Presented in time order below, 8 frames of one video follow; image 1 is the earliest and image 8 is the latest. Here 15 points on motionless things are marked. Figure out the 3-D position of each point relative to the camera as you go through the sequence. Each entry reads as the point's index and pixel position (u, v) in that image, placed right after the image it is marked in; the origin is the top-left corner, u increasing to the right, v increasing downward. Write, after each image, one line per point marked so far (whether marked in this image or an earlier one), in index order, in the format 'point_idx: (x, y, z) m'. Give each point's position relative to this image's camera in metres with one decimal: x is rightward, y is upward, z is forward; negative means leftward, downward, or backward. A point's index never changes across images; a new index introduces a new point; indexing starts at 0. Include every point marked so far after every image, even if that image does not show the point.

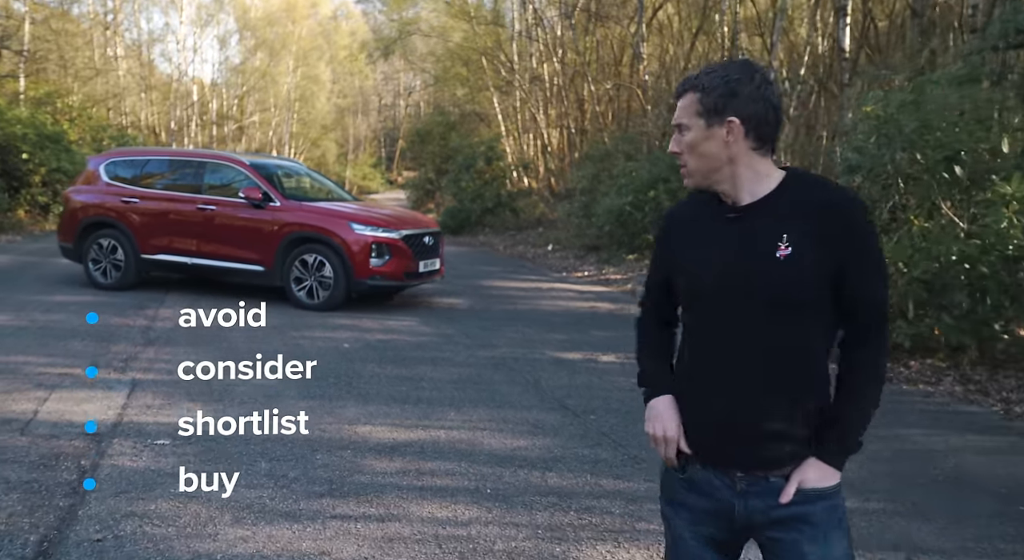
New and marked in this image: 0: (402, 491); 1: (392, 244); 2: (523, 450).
0: (-0.6, -1.1, +4.6) m
1: (-1.4, +0.4, +10.1) m
2: (+0.1, -1.0, +5.3) m
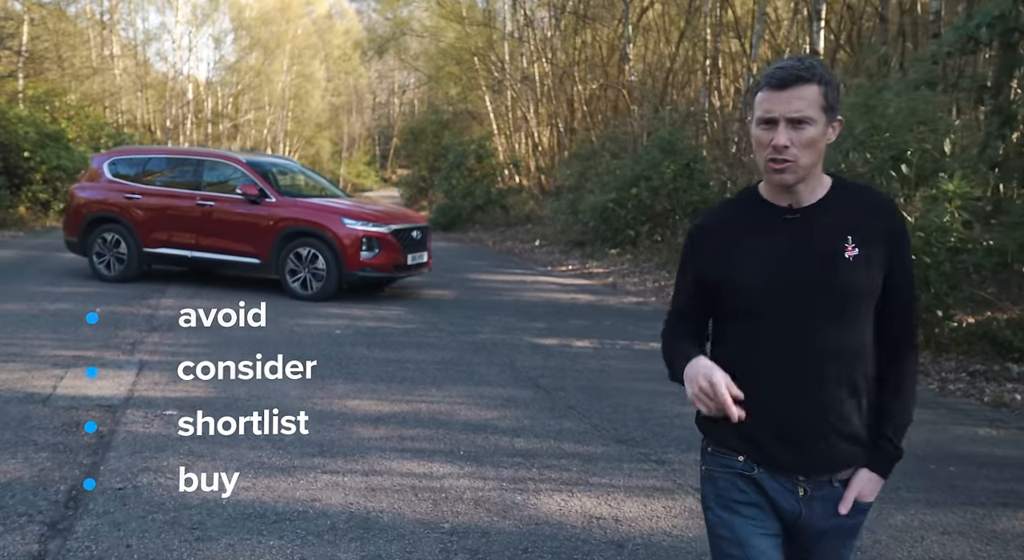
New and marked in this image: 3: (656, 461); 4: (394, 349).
0: (-0.8, -1.0, +5.2) m
1: (-1.6, +0.5, +10.7) m
2: (-0.1, -0.9, +5.9) m
3: (+0.8, -1.0, +5.1) m
4: (-1.1, -0.6, +8.1) m
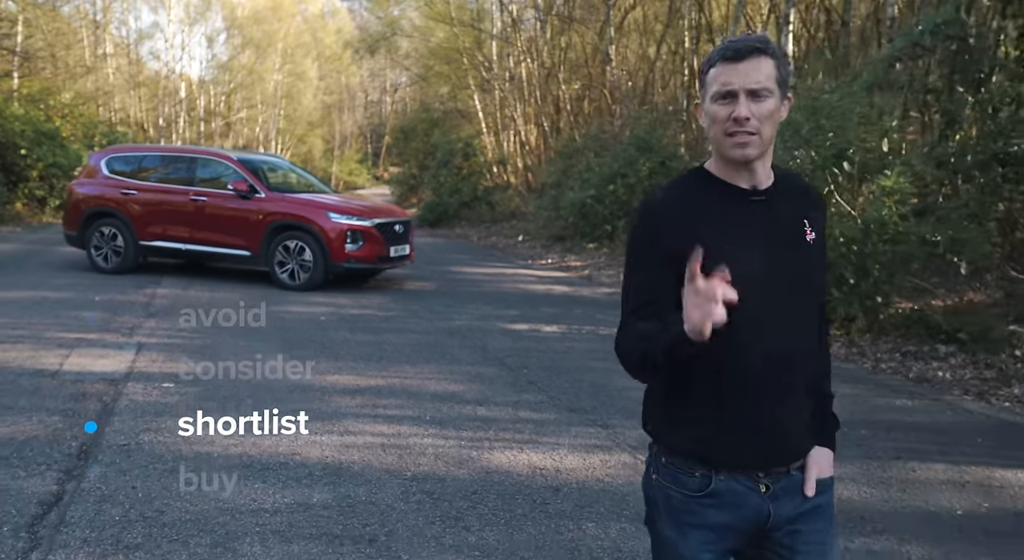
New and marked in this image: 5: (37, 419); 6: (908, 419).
0: (-1.0, -0.9, +5.8) m
1: (-1.9, +0.6, +11.3) m
2: (-0.4, -0.8, +6.5) m
3: (+0.6, -0.9, +5.8) m
4: (-1.4, -0.5, +8.7) m
5: (-2.9, -0.8, +5.4) m
6: (+2.7, -1.0, +6.1) m
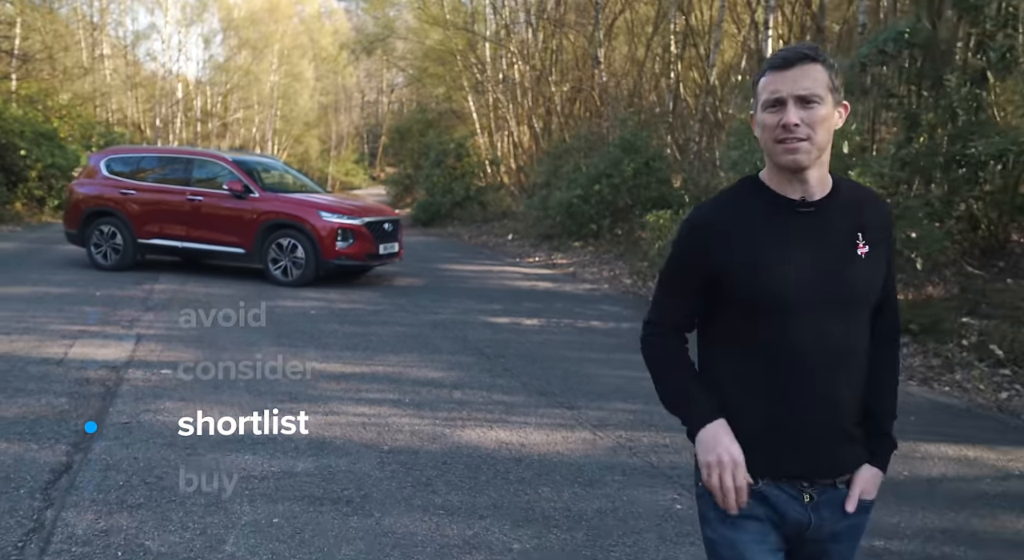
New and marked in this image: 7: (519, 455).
0: (-1.2, -0.8, +6.3) m
1: (-2.1, +0.7, +11.8) m
2: (-0.6, -0.8, +7.0) m
3: (+0.4, -0.9, +6.2) m
4: (-1.6, -0.5, +9.2) m
5: (-3.1, -0.8, +5.9) m
6: (+2.5, -0.9, +6.6) m
7: (0.0, -1.0, +5.2) m
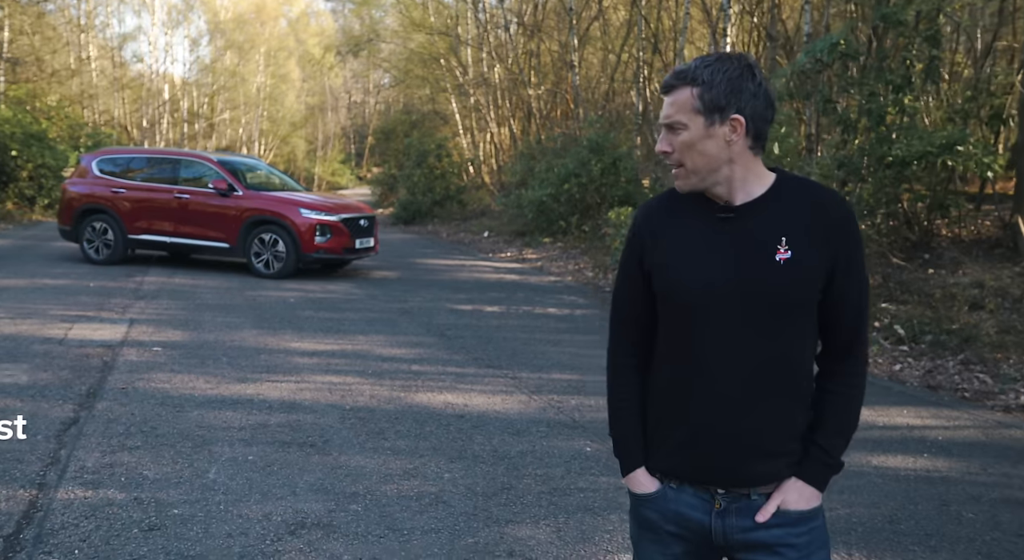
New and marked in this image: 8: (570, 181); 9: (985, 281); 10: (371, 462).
0: (-1.6, -0.7, +7.1) m
1: (-2.6, +0.8, +12.7) m
2: (-1.0, -0.7, +7.9) m
3: (0.0, -0.8, +7.1) m
4: (-2.0, -0.4, +10.0) m
5: (-3.5, -0.7, +6.7) m
6: (+2.1, -0.8, +7.5) m
7: (-0.3, -0.9, +6.1) m
8: (+1.2, +2.0, +18.2) m
9: (+5.4, 0.0, +10.2) m
10: (-0.8, -1.0, +4.9) m
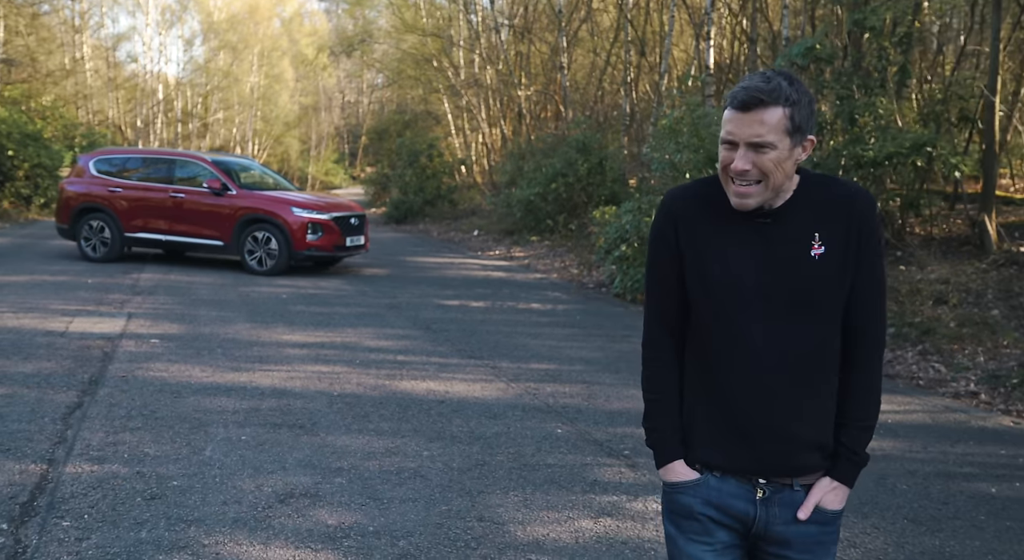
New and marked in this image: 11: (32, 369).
0: (-1.8, -0.7, +7.5) m
1: (-2.8, +0.8, +13.0) m
2: (-1.2, -0.6, +8.2) m
3: (-0.2, -0.7, +7.5) m
4: (-2.2, -0.3, +10.4) m
5: (-3.7, -0.6, +7.1) m
6: (+2.0, -0.7, +7.9) m
7: (-0.5, -0.9, +6.4) m
8: (+0.9, +2.1, +18.6) m
9: (+5.2, 0.0, +10.6) m
10: (-0.9, -1.0, +5.3) m
11: (-3.7, -0.7, +6.8) m
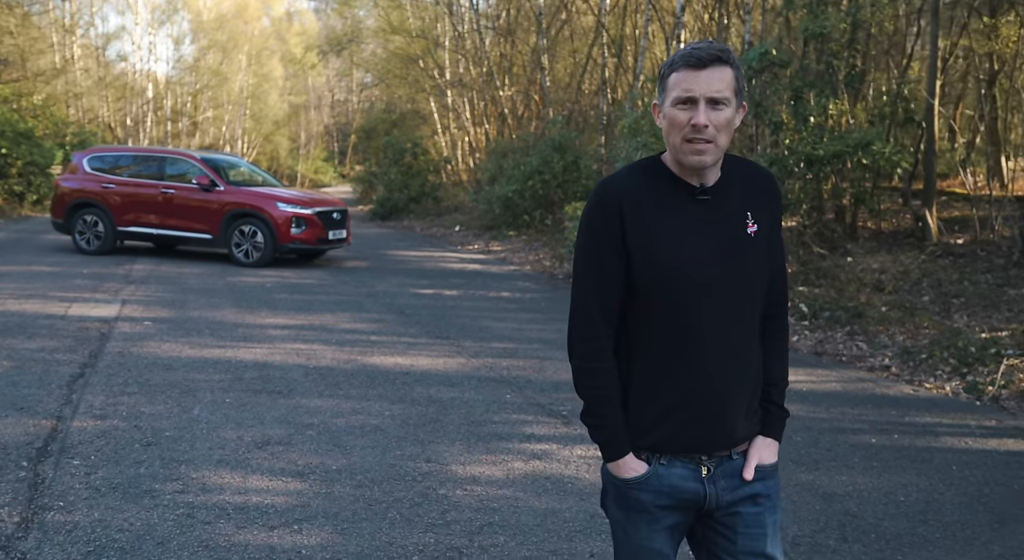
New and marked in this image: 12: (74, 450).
0: (-2.1, -0.6, +8.2) m
1: (-3.2, +1.0, +13.8) m
2: (-1.5, -0.5, +9.0) m
3: (-0.5, -0.6, +8.3) m
4: (-2.6, -0.2, +11.1) m
5: (-4.0, -0.5, +7.8) m
6: (+1.6, -0.6, +8.7) m
7: (-0.9, -0.7, +7.2) m
8: (+0.5, +2.2, +19.4) m
9: (+4.9, +0.2, +11.4) m
10: (-1.3, -0.8, +6.0) m
11: (-4.0, -0.6, +7.5) m
12: (-2.4, -0.9, +4.9) m
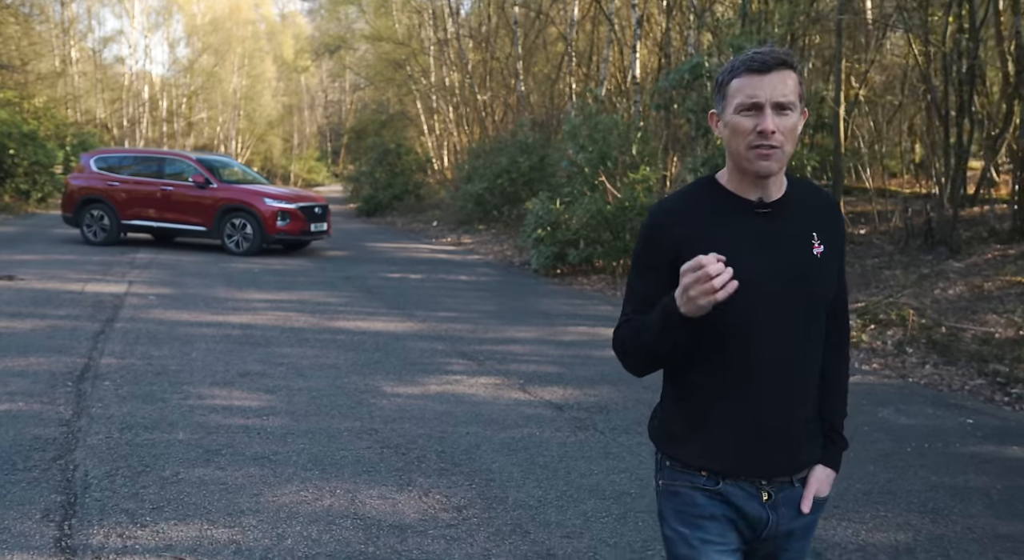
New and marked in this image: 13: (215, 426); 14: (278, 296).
0: (-2.8, -0.3, +10.0) m
1: (-3.9, +1.2, +15.5) m
2: (-2.2, -0.3, +10.7) m
3: (-1.2, -0.4, +10.0) m
4: (-3.2, 0.0, +12.8) m
5: (-4.7, -0.3, +9.5) m
6: (+1.0, -0.4, +10.4) m
7: (-1.5, -0.5, +8.9) m
8: (-0.2, +2.5, +21.1) m
9: (+4.2, +0.4, +13.2) m
10: (-1.9, -0.6, +7.7) m
11: (-4.6, -0.3, +9.2) m
12: (-3.0, -0.7, +6.6) m
13: (-1.8, -0.9, +5.4) m
14: (-2.9, -0.2, +11.0) m
